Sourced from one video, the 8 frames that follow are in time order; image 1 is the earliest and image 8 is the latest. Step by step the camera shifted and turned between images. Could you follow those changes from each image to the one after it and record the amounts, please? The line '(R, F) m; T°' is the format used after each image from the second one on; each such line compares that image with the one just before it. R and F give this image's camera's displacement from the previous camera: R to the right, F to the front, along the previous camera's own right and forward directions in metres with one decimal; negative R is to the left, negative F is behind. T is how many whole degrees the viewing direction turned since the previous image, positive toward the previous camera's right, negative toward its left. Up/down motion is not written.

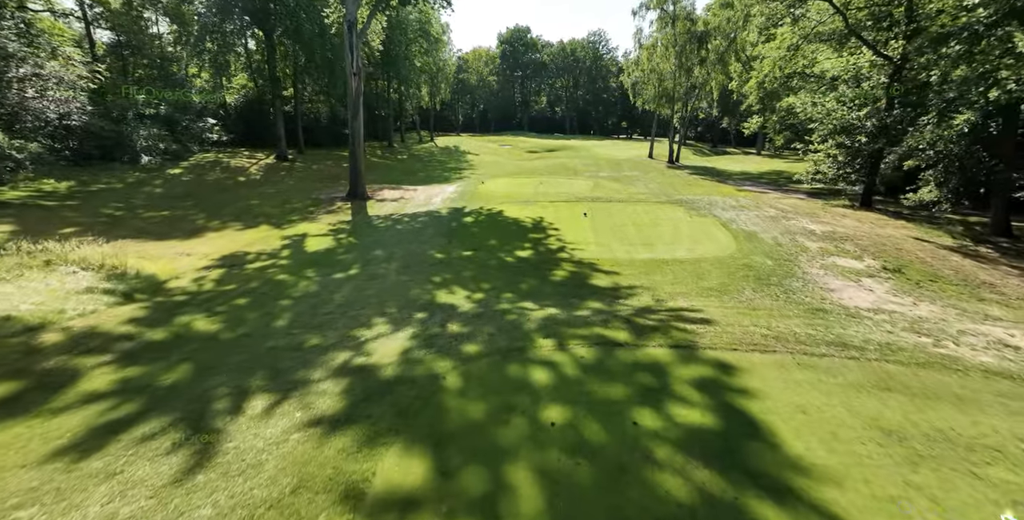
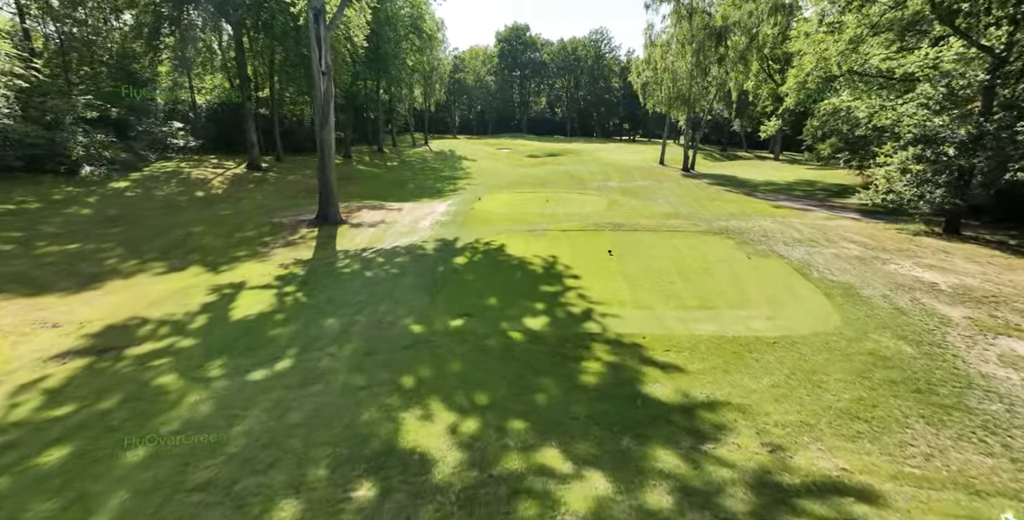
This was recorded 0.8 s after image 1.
(-0.1, +2.4) m; 0°
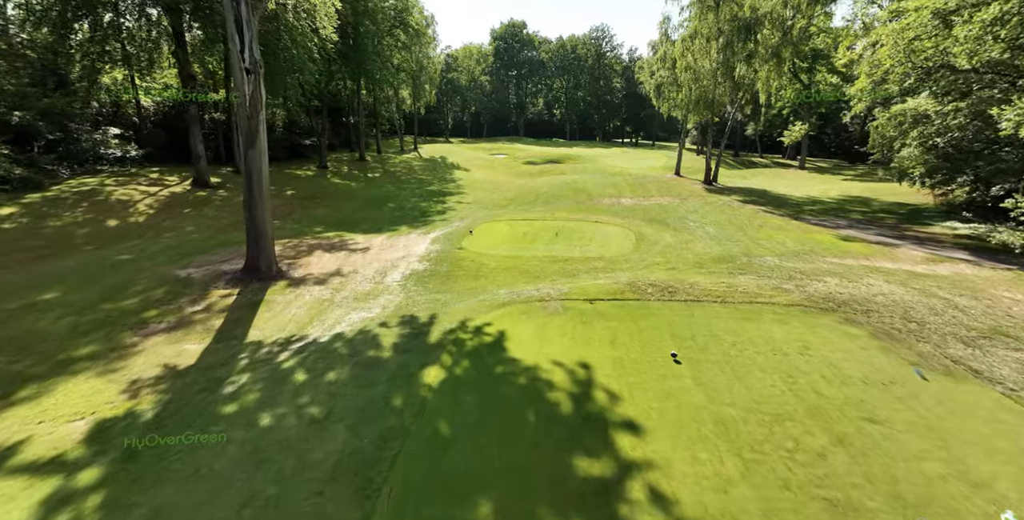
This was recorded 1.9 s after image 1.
(-0.1, +3.4) m; +1°
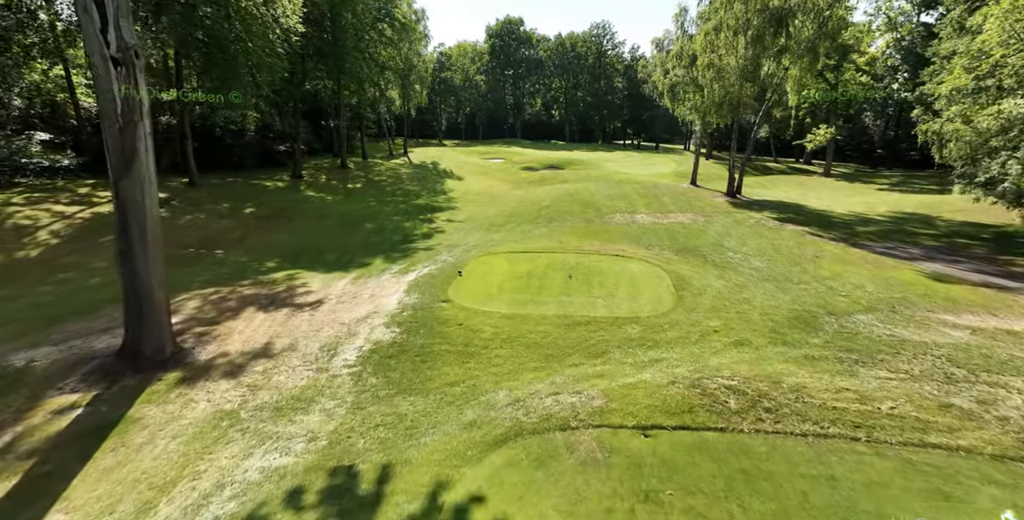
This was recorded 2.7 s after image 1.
(-0.1, +2.9) m; 0°
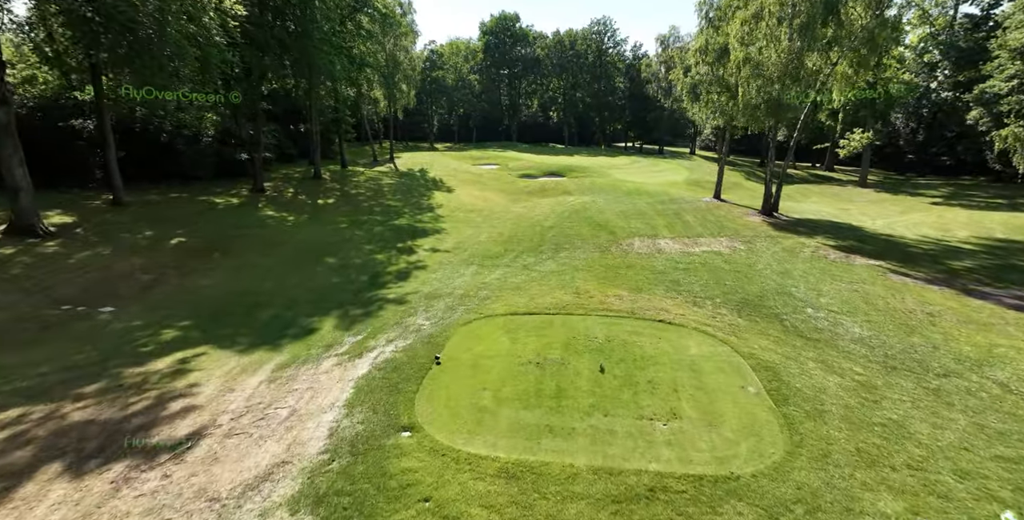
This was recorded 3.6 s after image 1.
(-0.1, +3.5) m; +1°
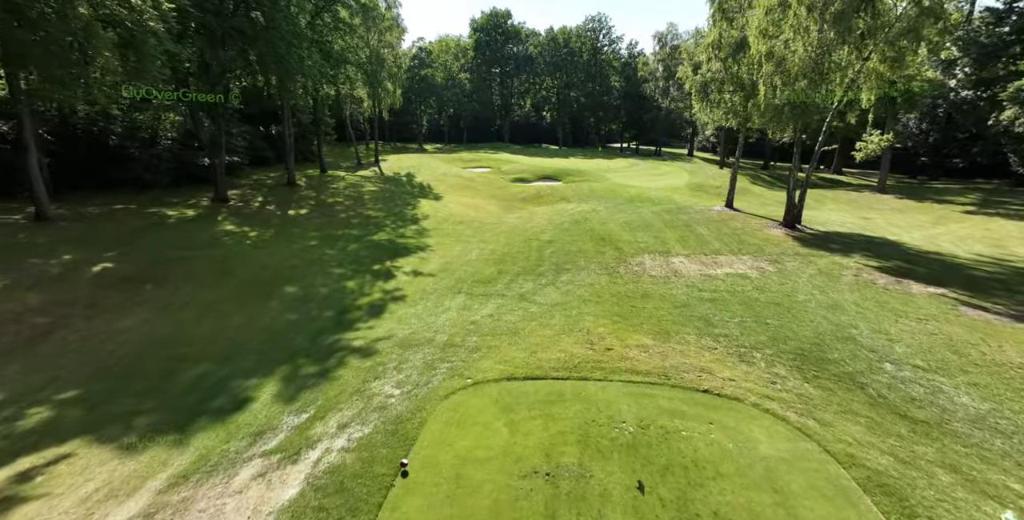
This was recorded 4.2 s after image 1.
(0.0, +2.2) m; +1°
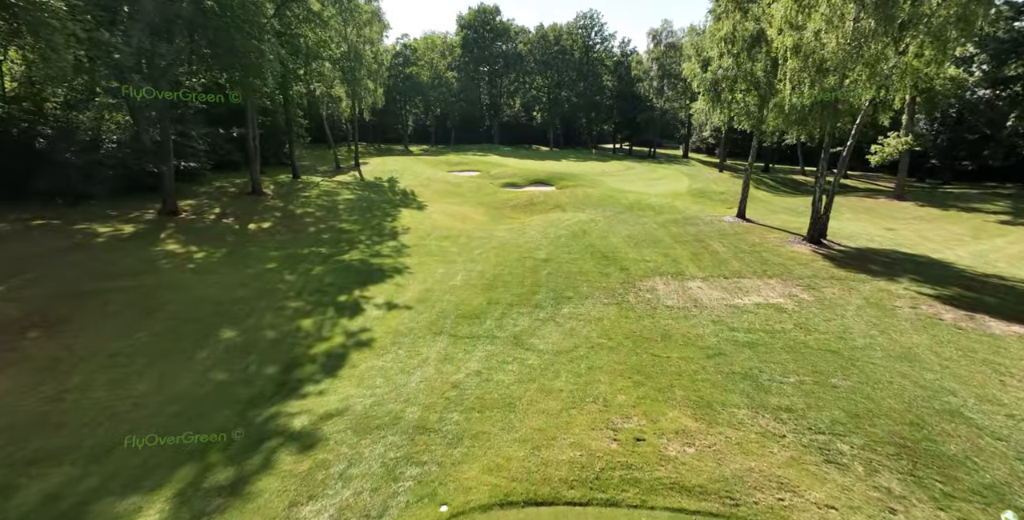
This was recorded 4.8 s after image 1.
(0.0, +2.2) m; +1°
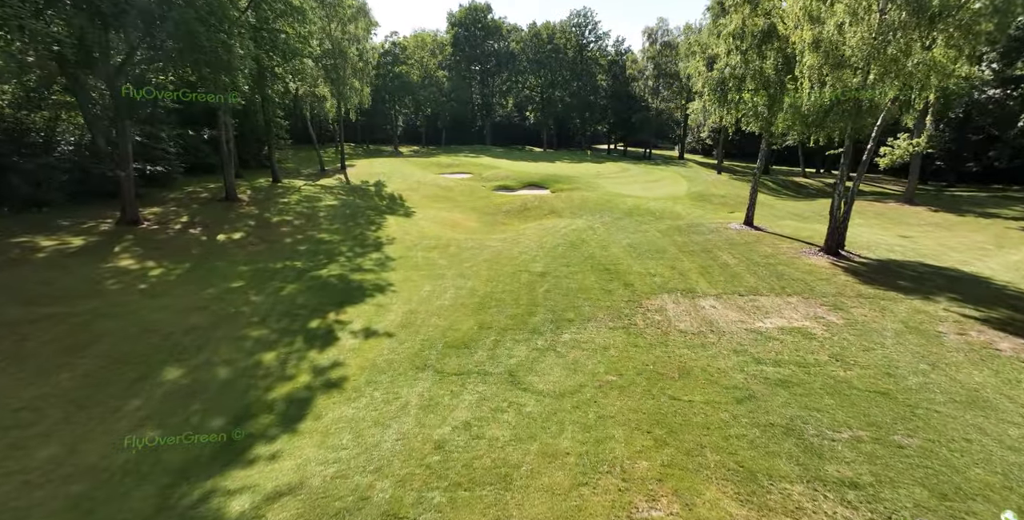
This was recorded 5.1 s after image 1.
(0.0, +1.4) m; +1°
